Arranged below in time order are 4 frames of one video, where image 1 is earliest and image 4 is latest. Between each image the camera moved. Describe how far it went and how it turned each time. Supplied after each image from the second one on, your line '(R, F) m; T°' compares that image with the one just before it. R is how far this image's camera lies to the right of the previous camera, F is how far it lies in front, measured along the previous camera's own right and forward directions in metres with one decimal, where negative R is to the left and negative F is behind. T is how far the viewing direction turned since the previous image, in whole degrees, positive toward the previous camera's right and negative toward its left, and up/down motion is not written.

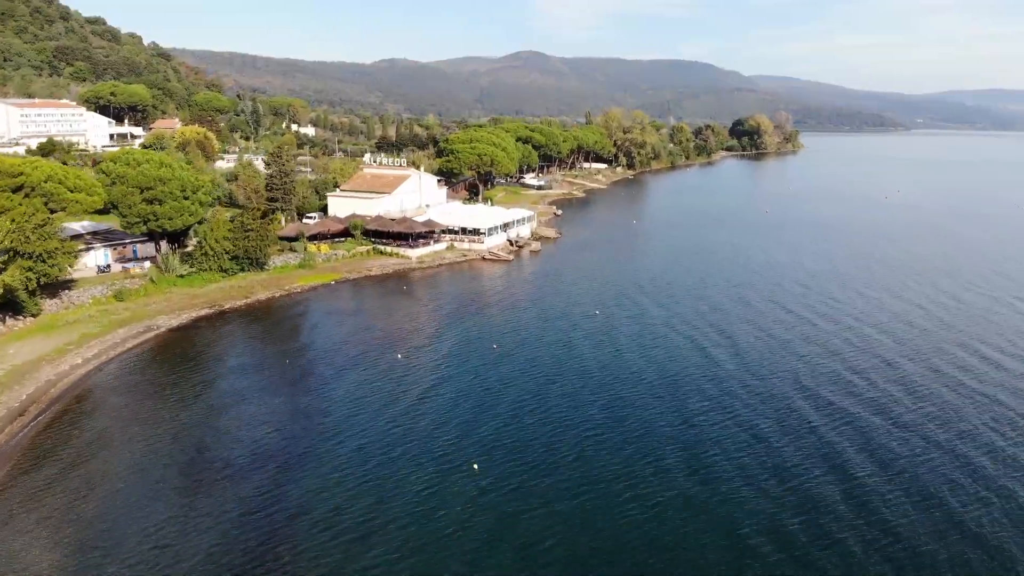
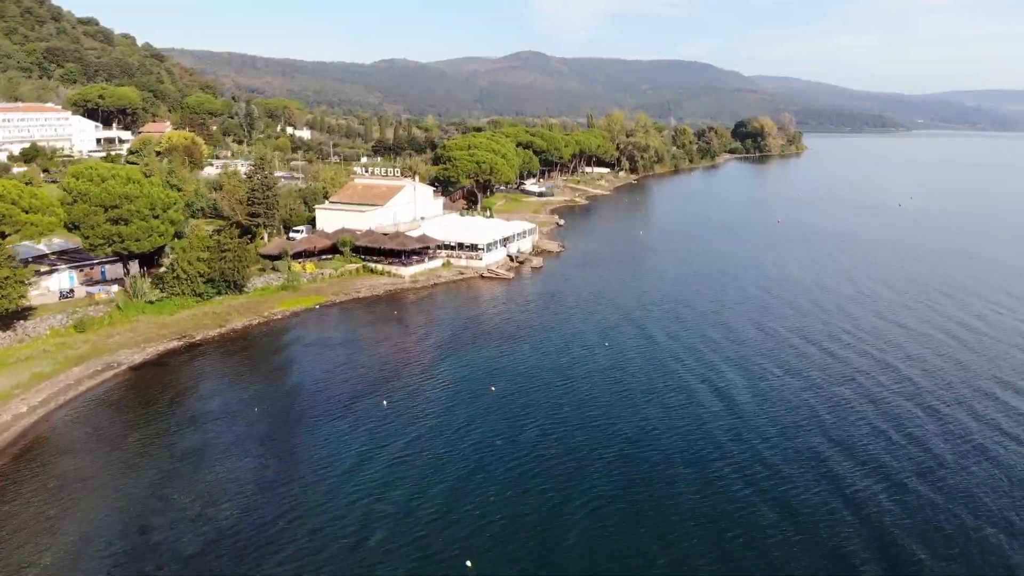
(0.0, +3.4) m; 0°
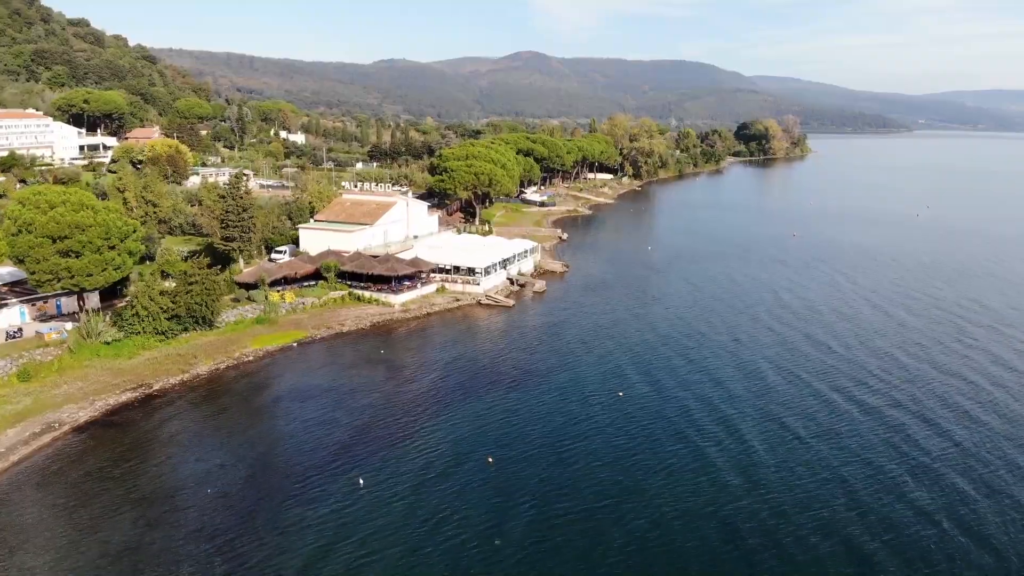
(0.0, +4.0) m; 0°
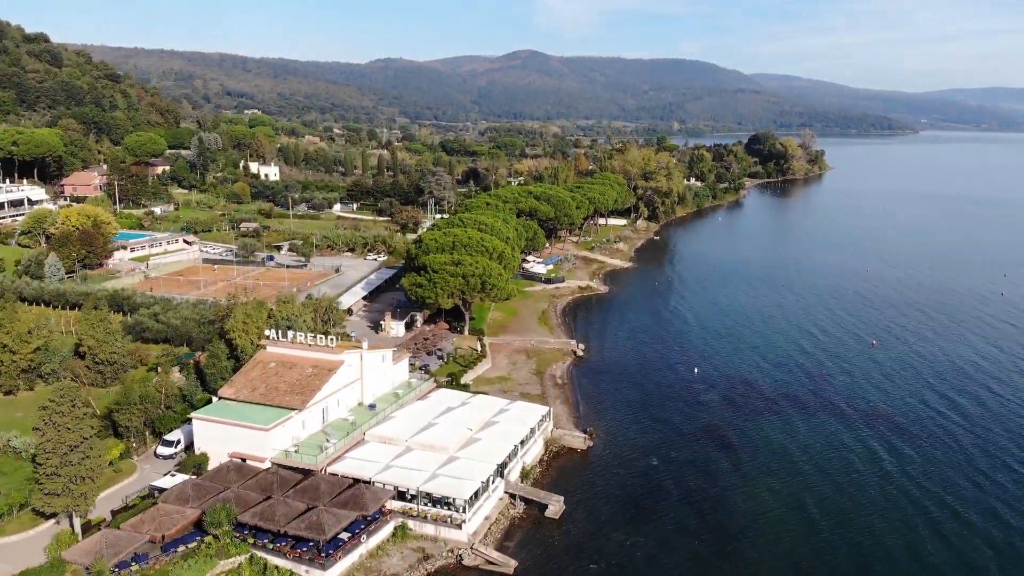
(0.0, +15.9) m; 0°
